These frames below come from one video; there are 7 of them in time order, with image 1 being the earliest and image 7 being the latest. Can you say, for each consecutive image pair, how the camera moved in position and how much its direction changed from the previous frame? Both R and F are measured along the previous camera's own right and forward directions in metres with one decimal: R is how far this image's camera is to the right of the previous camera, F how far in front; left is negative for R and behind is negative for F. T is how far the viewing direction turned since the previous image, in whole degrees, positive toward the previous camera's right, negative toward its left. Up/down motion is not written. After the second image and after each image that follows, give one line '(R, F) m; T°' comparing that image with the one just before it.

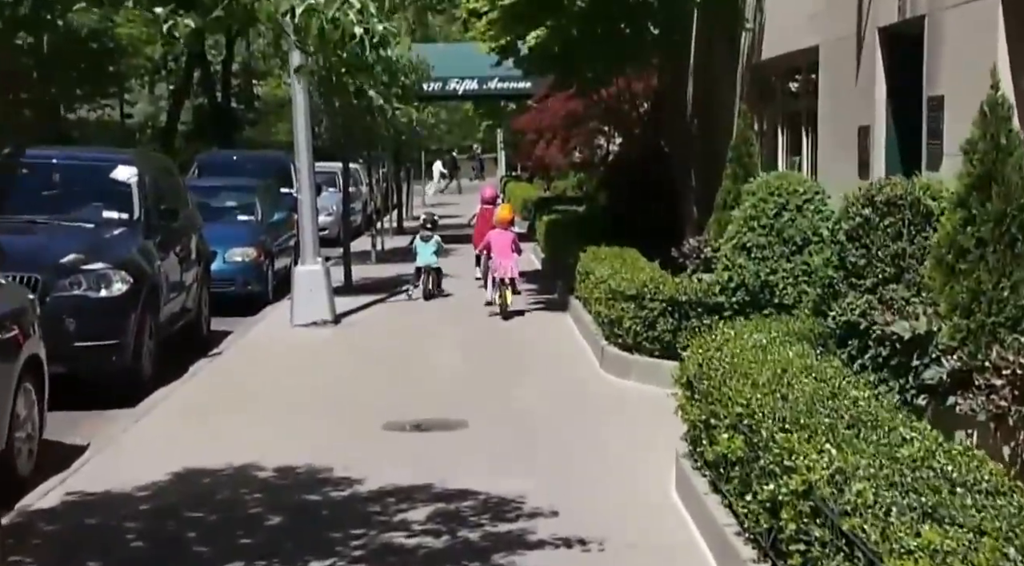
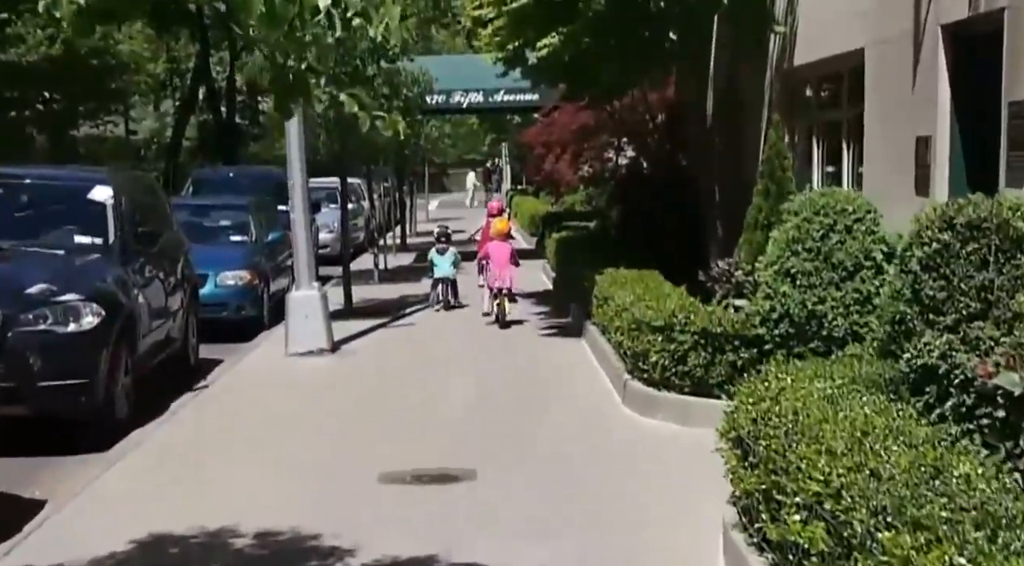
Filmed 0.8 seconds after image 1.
(-0.1, +1.0) m; 0°
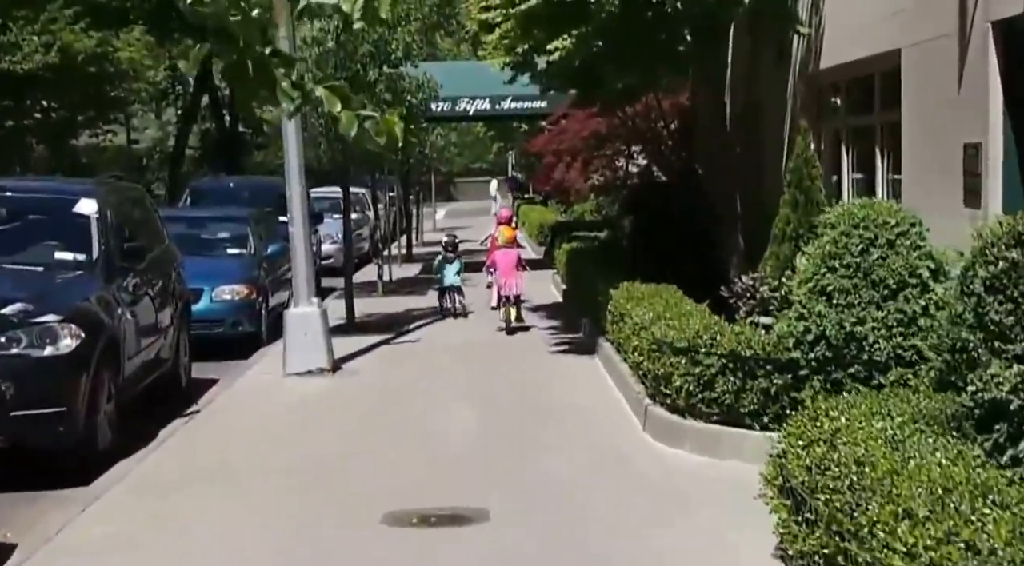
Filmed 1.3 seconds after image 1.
(0.0, +0.6) m; 0°
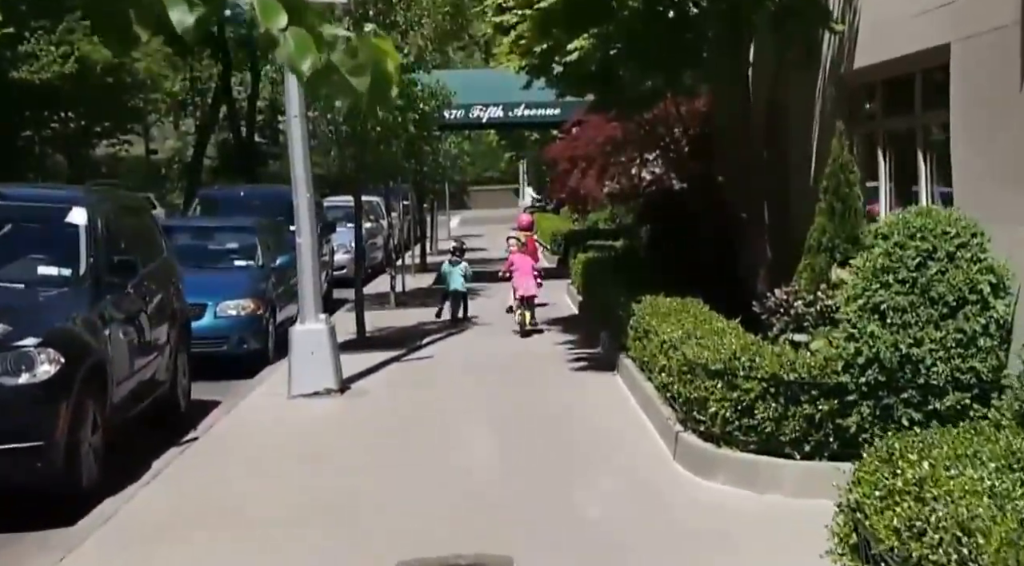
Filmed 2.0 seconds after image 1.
(0.0, +0.6) m; -1°
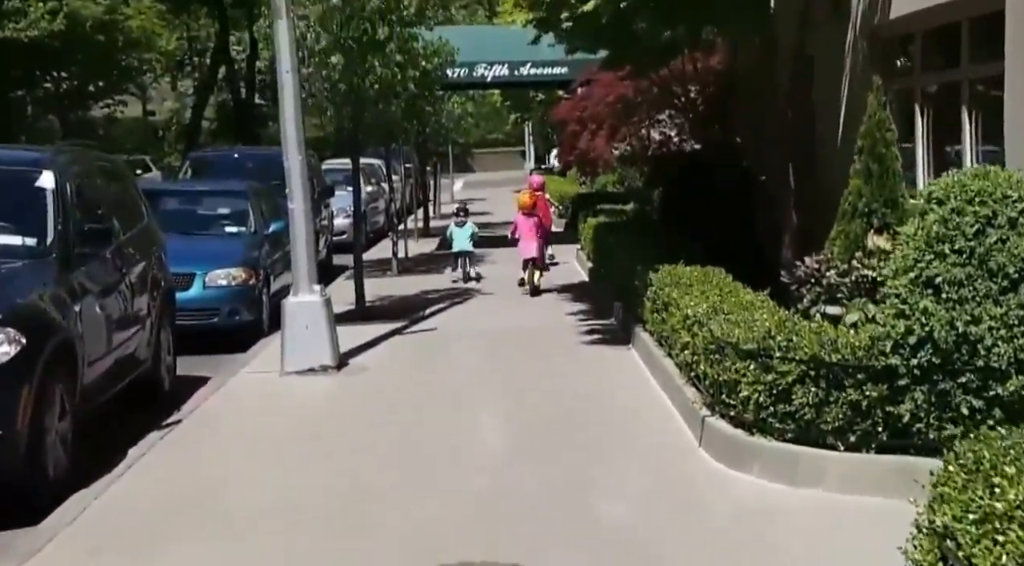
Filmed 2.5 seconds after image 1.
(0.0, +0.7) m; 0°
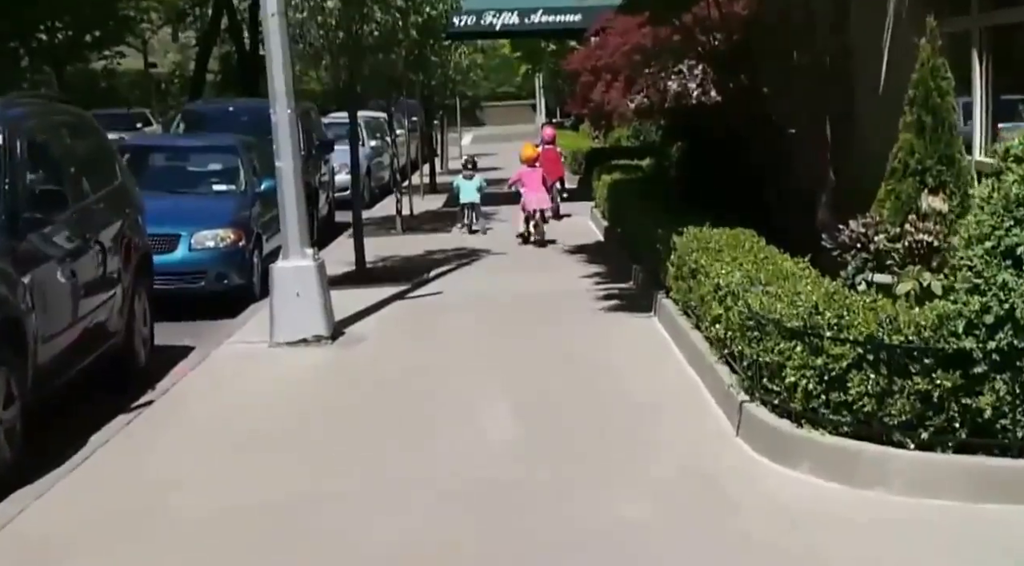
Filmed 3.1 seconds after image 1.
(0.0, +0.9) m; 0°
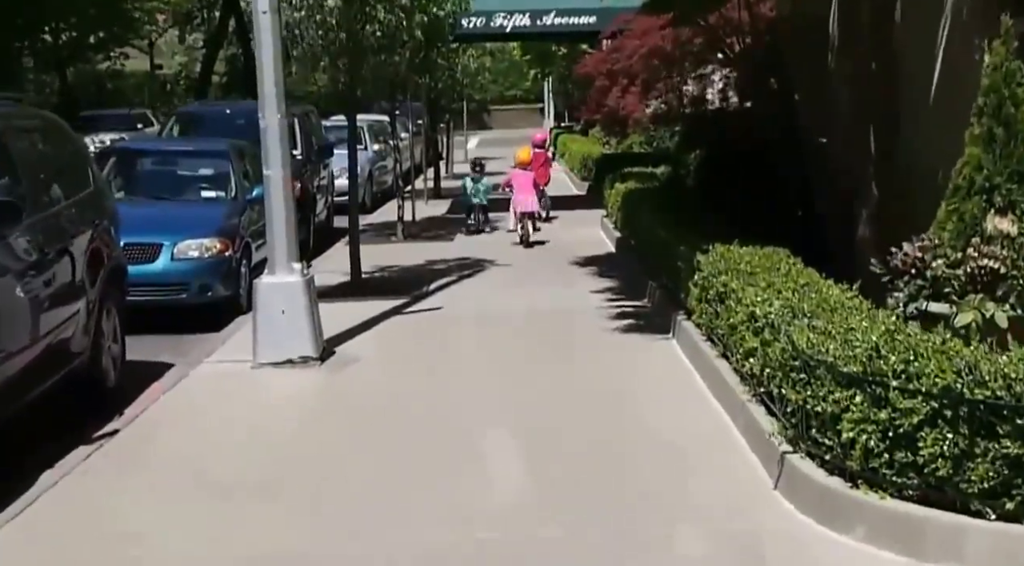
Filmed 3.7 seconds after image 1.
(0.0, +0.9) m; 0°
